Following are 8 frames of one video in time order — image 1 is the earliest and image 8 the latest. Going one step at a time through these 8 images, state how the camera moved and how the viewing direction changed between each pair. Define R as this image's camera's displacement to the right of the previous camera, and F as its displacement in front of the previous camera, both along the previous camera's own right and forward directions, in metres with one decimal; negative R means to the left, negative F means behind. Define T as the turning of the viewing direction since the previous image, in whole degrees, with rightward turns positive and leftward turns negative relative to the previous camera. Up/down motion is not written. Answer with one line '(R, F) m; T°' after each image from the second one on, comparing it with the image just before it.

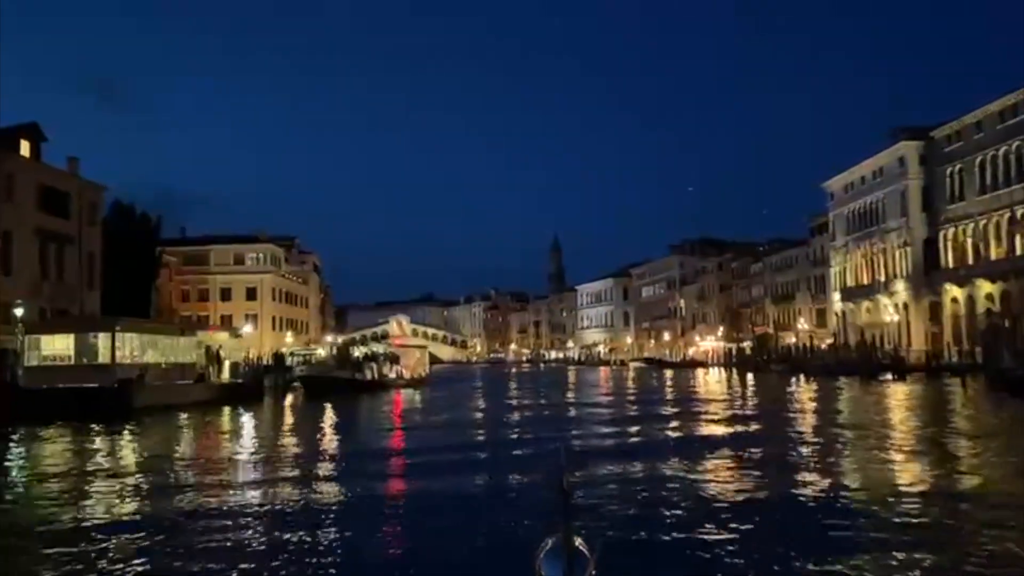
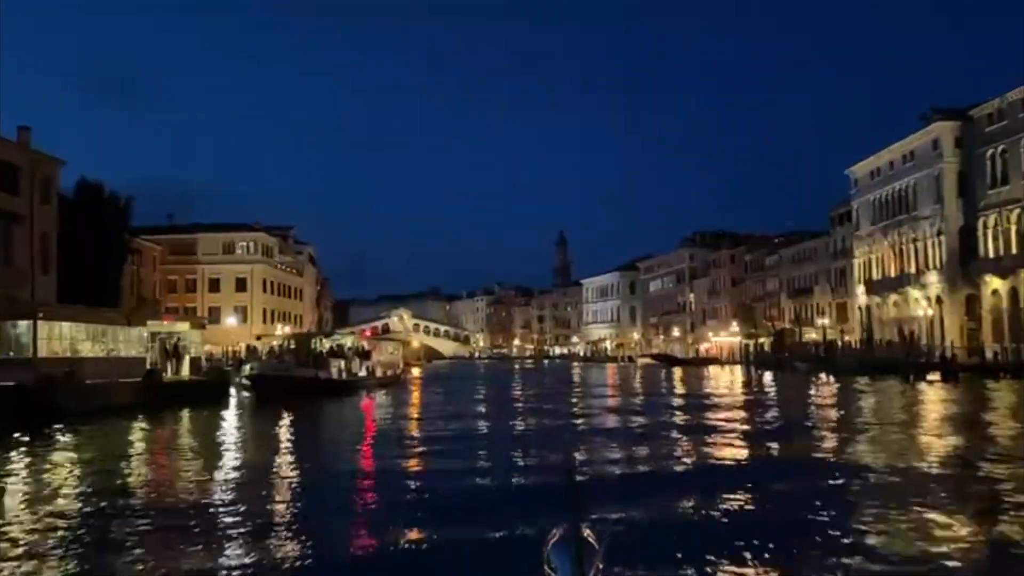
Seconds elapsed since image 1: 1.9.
(+0.1, +4.9) m; 0°
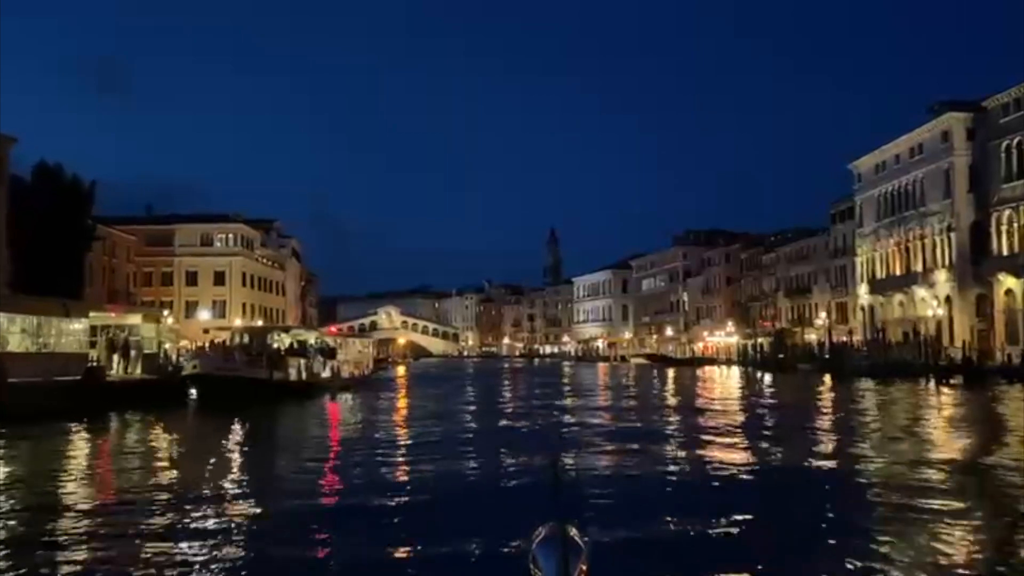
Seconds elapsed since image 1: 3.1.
(+0.1, +3.2) m; 0°
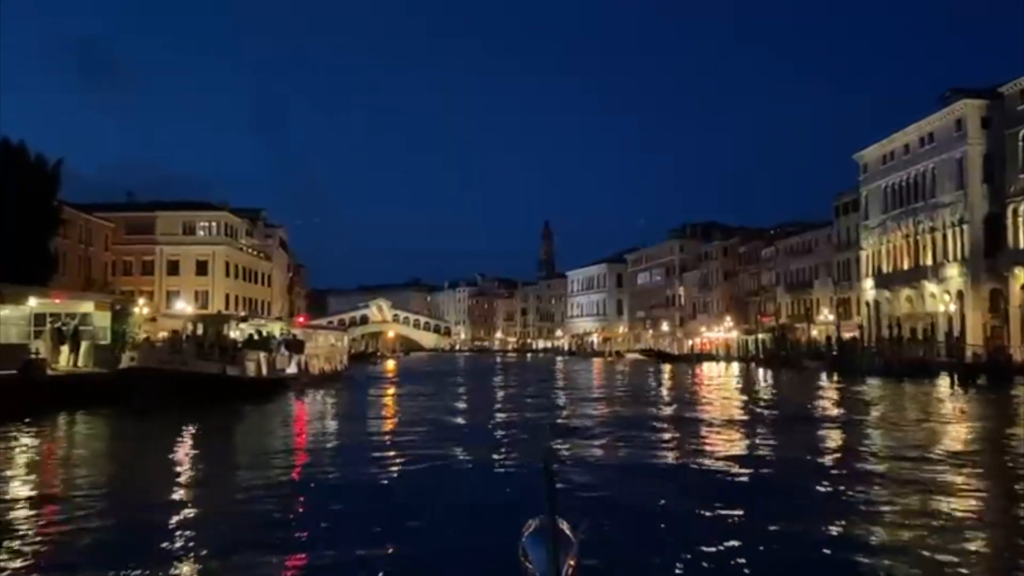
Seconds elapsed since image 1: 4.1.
(0.0, +2.8) m; 0°
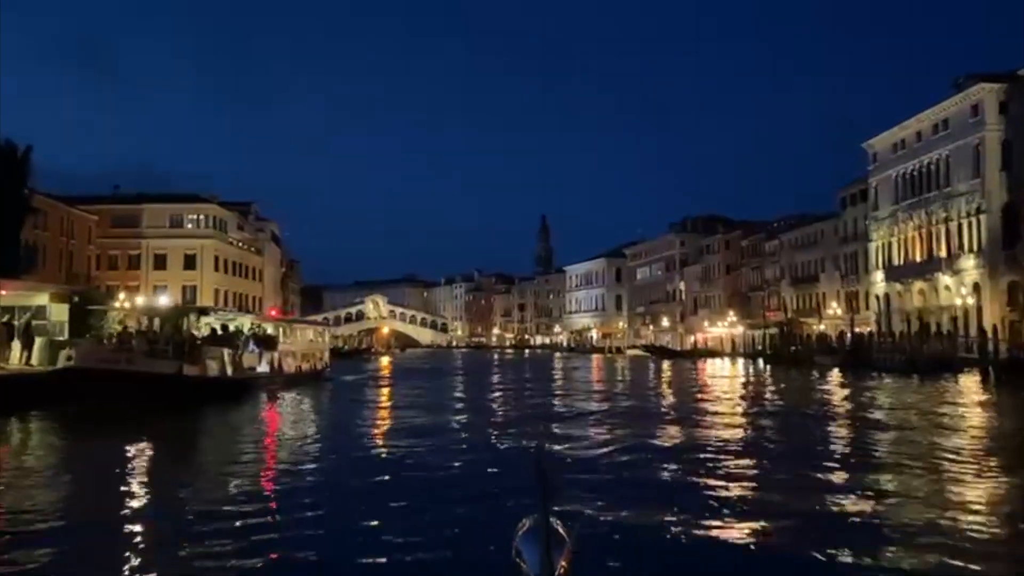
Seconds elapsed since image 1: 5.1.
(0.0, +2.5) m; 0°
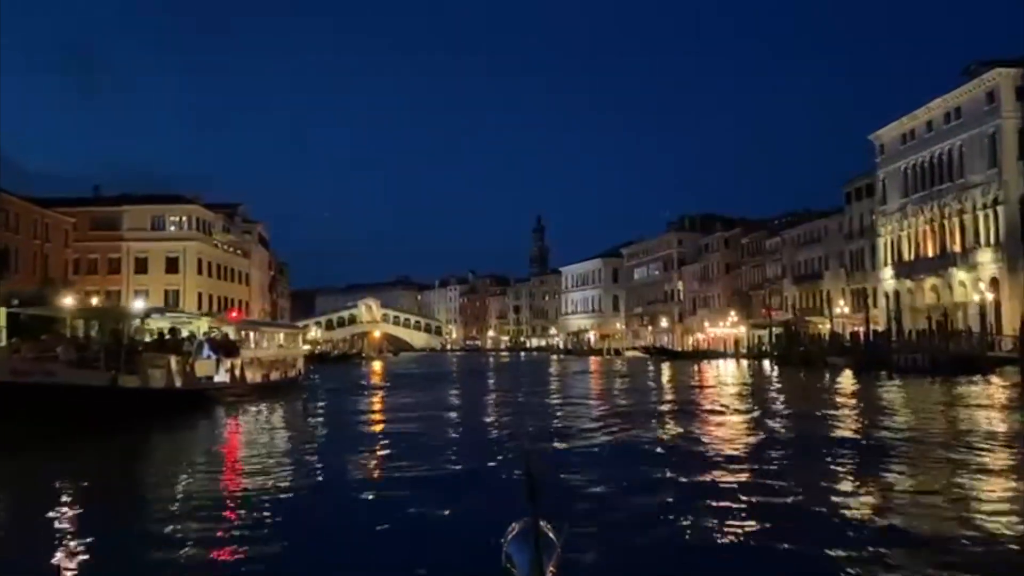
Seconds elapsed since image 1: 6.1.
(0.0, +2.8) m; 0°
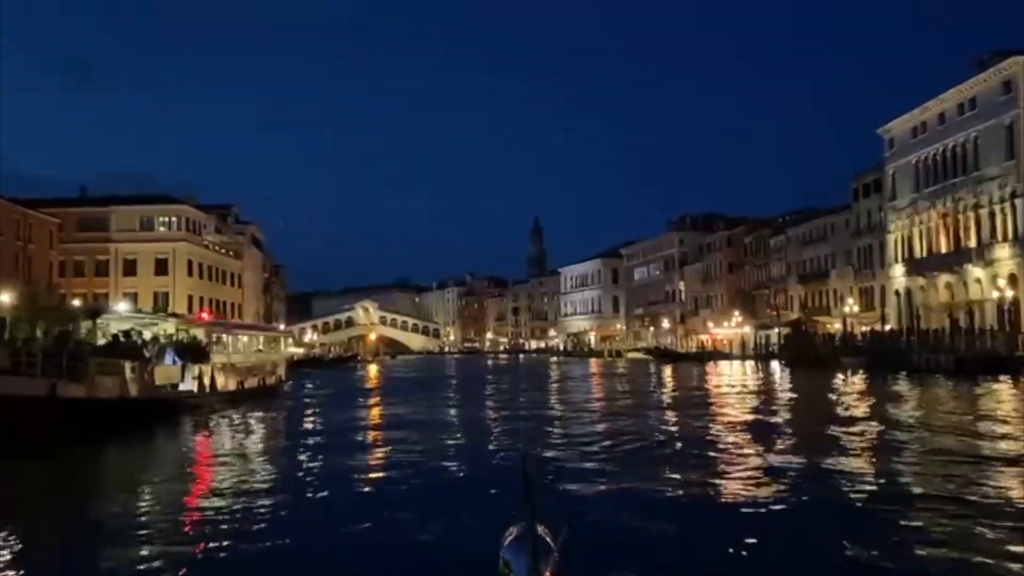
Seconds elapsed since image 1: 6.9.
(-0.1, +2.1) m; 0°
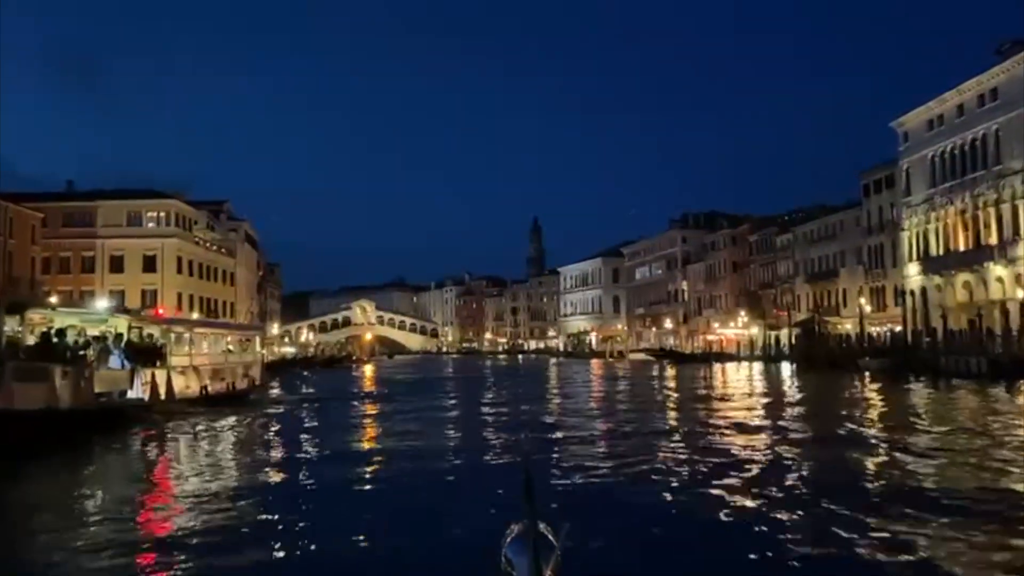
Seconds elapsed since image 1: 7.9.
(-0.1, +2.4) m; 0°
